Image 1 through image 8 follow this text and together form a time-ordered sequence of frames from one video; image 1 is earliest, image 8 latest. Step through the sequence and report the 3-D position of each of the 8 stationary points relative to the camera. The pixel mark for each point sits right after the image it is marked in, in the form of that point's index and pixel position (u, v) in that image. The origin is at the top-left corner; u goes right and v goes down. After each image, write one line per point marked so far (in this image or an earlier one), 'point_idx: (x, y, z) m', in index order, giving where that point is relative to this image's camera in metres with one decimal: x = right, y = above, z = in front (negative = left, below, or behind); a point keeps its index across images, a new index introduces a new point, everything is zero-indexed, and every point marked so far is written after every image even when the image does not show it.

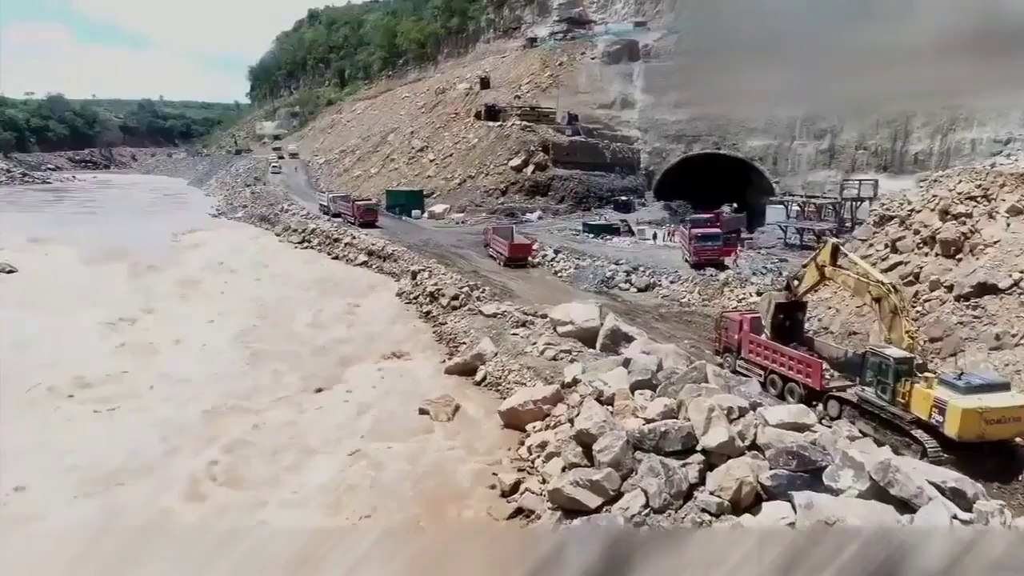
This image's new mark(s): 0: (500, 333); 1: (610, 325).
0: (-0.3, -1.0, +16.9) m
1: (+1.9, -0.7, +15.2) m
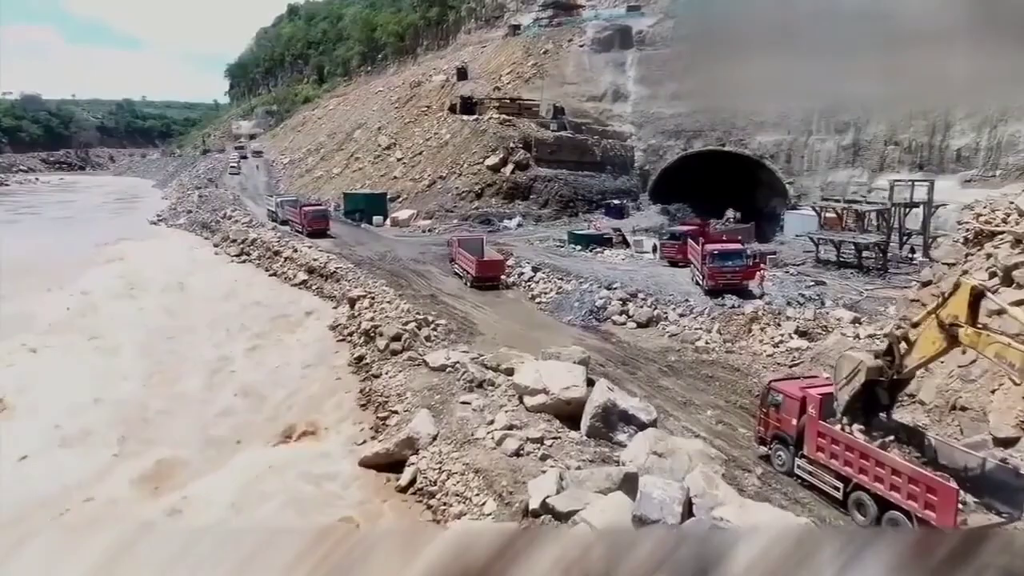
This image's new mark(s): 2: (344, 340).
0: (-1.0, -1.7, +11.9) m
1: (+1.1, -1.5, +10.2) m
2: (-3.7, -1.1, +17.5) m
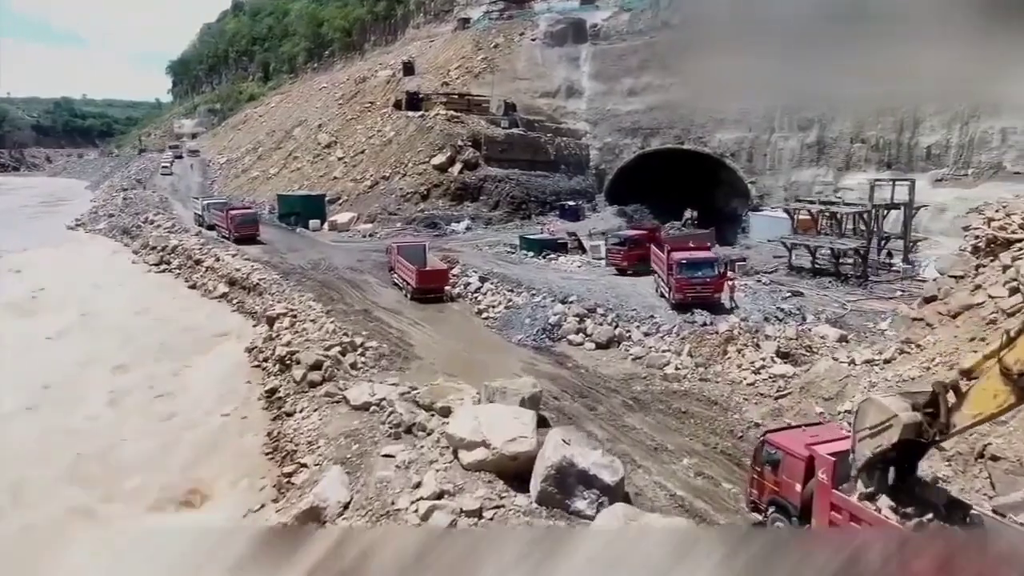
0: (-1.8, -2.0, +9.6) m
1: (+0.4, -1.8, +8.1) m
2: (-4.8, -1.5, +15.1) m
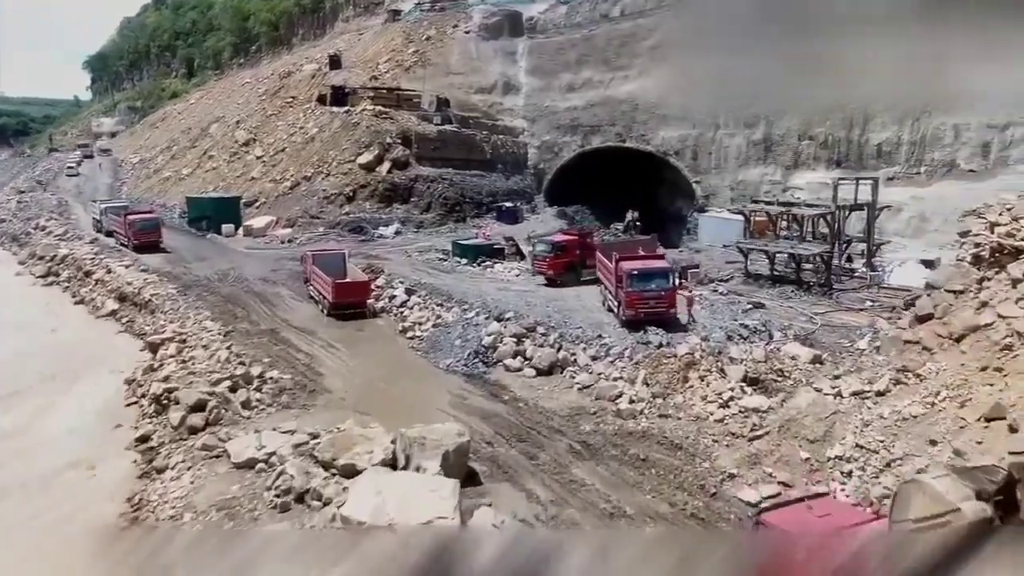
0: (-2.6, -2.3, +7.4) m
1: (-0.2, -2.0, +6.0) m
2: (-6.0, -1.8, +12.7) m
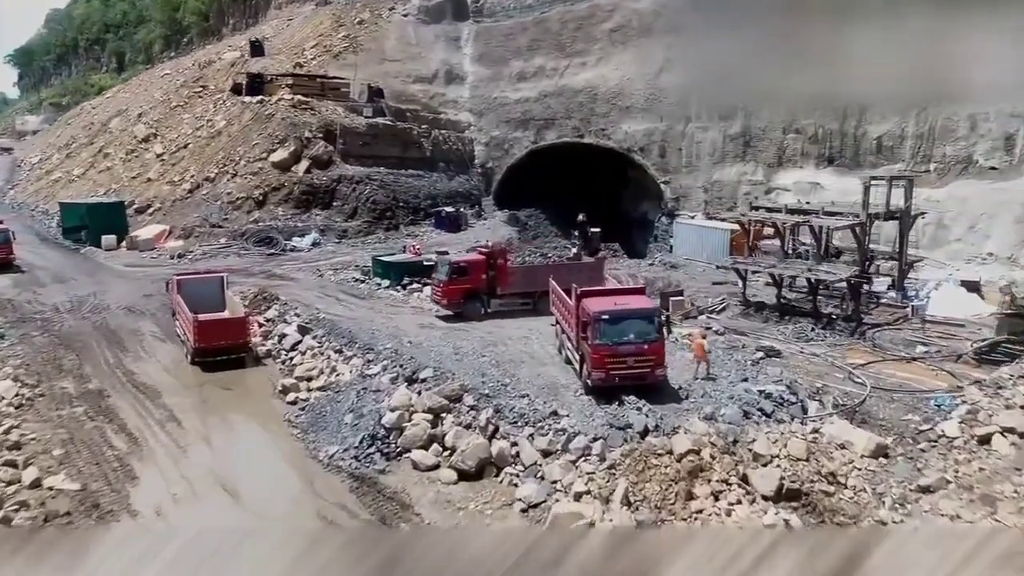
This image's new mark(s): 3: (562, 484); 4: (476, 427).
0: (-3.2, -2.9, +3.0) m
1: (-0.8, -2.6, +1.7) m
2: (-6.9, -2.5, +8.1) m
3: (+0.4, -1.8, +7.5) m
4: (-0.4, -1.5, +8.7) m
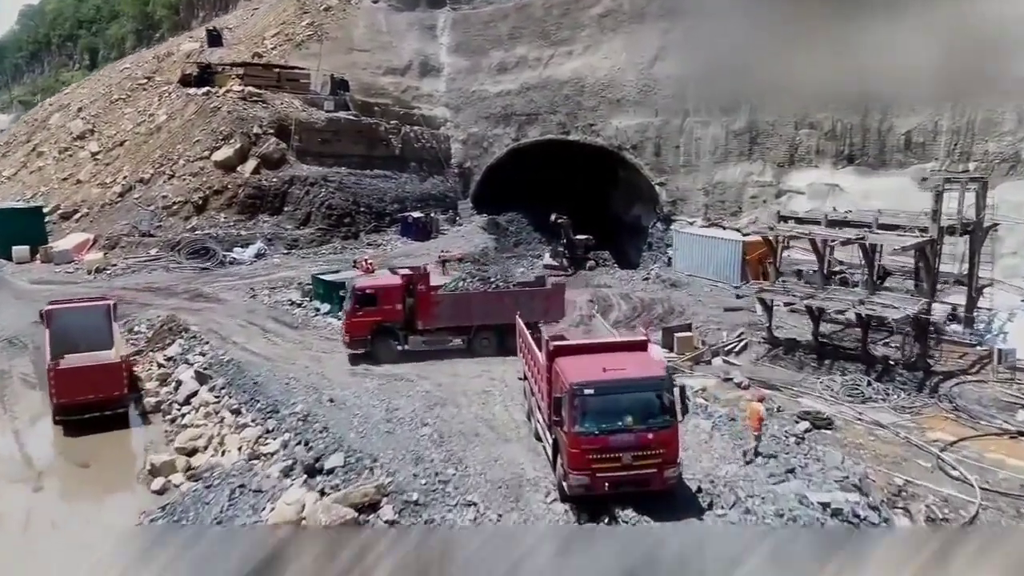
0: (-3.6, -3.4, 0.0) m
1: (-1.2, -3.1, -1.3) m
2: (-7.3, -2.9, +5.0) m
3: (0.0, -2.3, +4.5) m
4: (-0.8, -1.9, +5.7) m
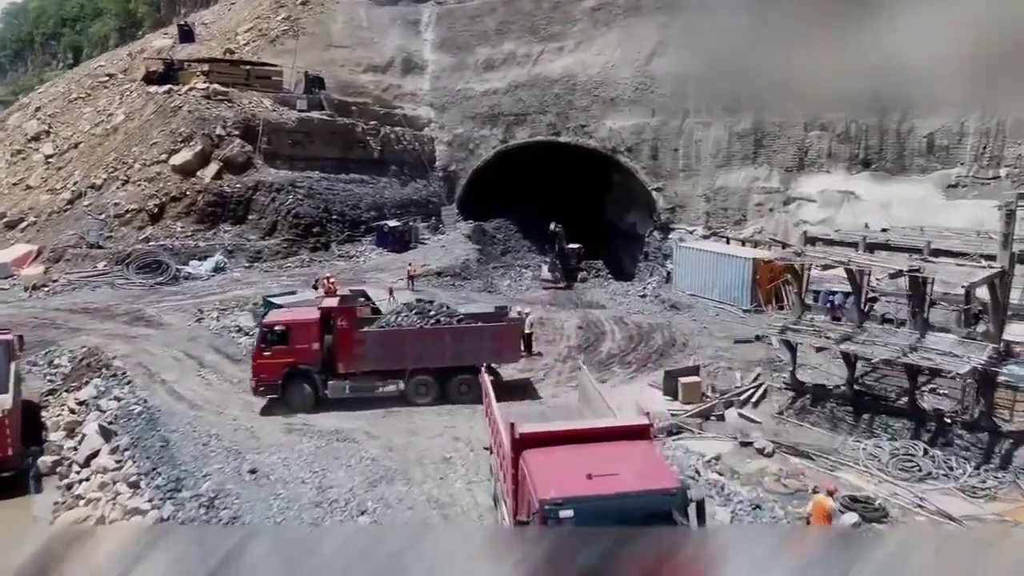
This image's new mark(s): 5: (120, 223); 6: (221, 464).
0: (-3.8, -3.8, -1.8) m
1: (-1.4, -3.4, -3.1) m
2: (-7.6, -3.3, +3.2) m
3: (-0.3, -2.7, +2.7) m
4: (-1.1, -2.3, +3.9) m
5: (-9.6, +1.6, +19.7) m
6: (-2.7, -1.6, +7.5) m
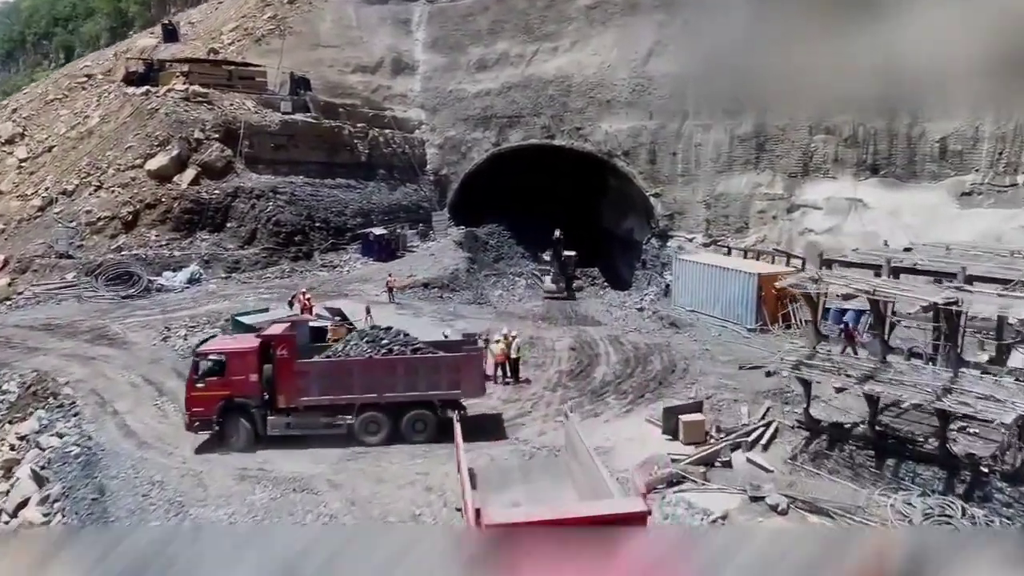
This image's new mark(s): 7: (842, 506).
0: (-4.0, -4.0, -2.8) m
1: (-1.6, -3.7, -4.0) m
2: (-7.8, -3.6, +2.3) m
3: (-0.4, -2.9, +1.8) m
4: (-1.3, -2.6, +3.0) m
5: (-9.9, +1.3, +18.7) m
6: (-2.9, -1.9, +6.6) m
7: (+2.6, -1.7, +6.3) m
